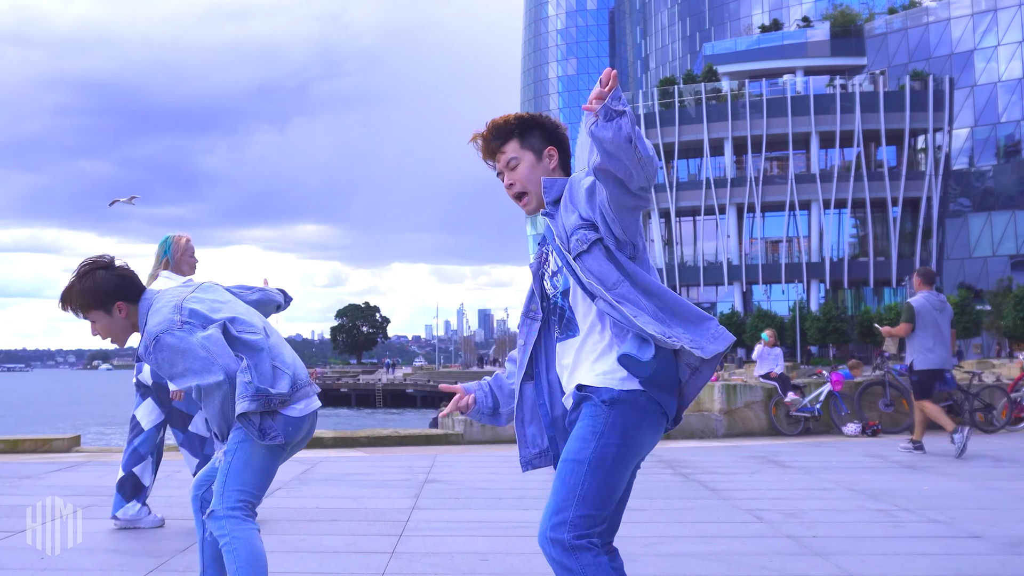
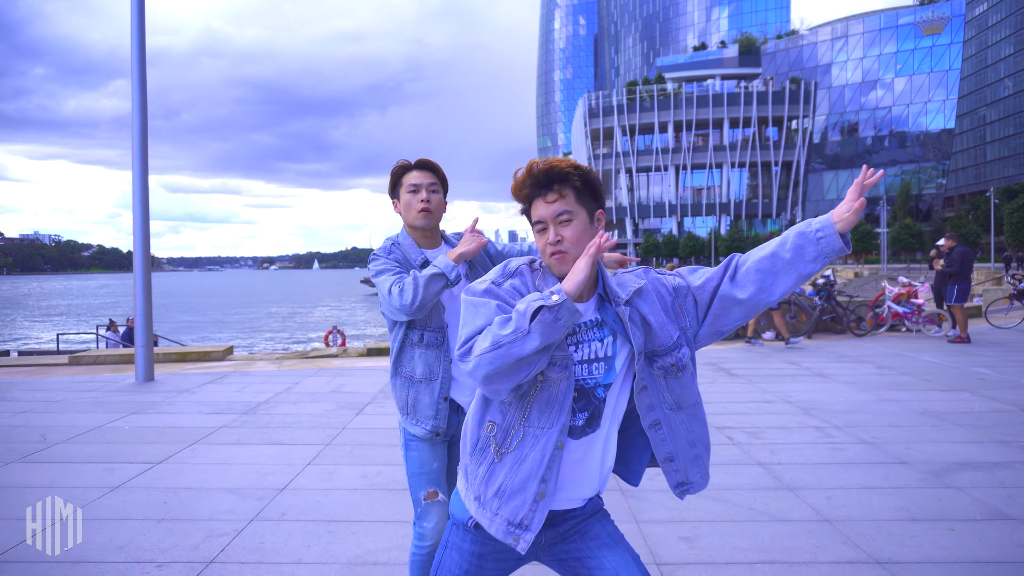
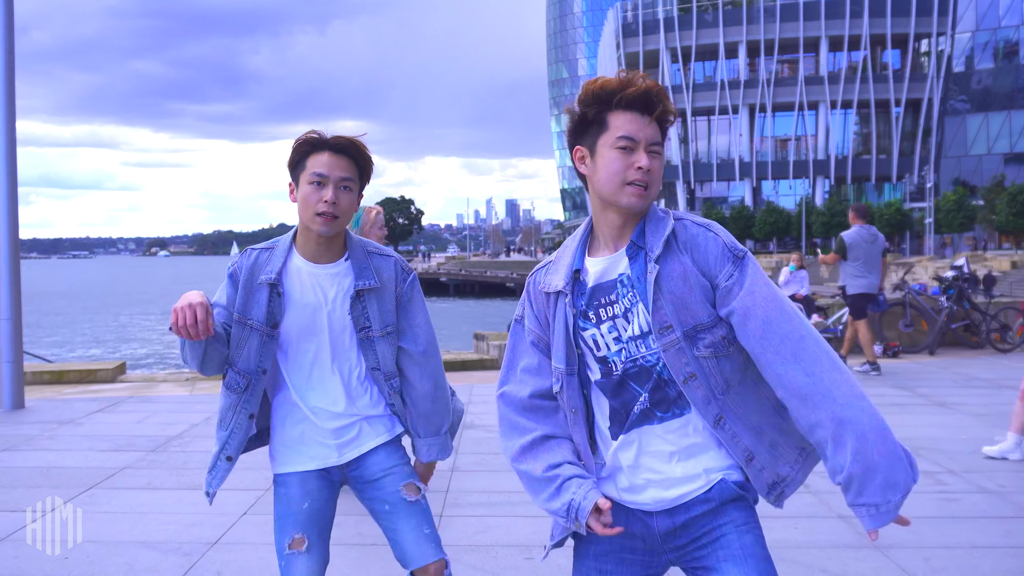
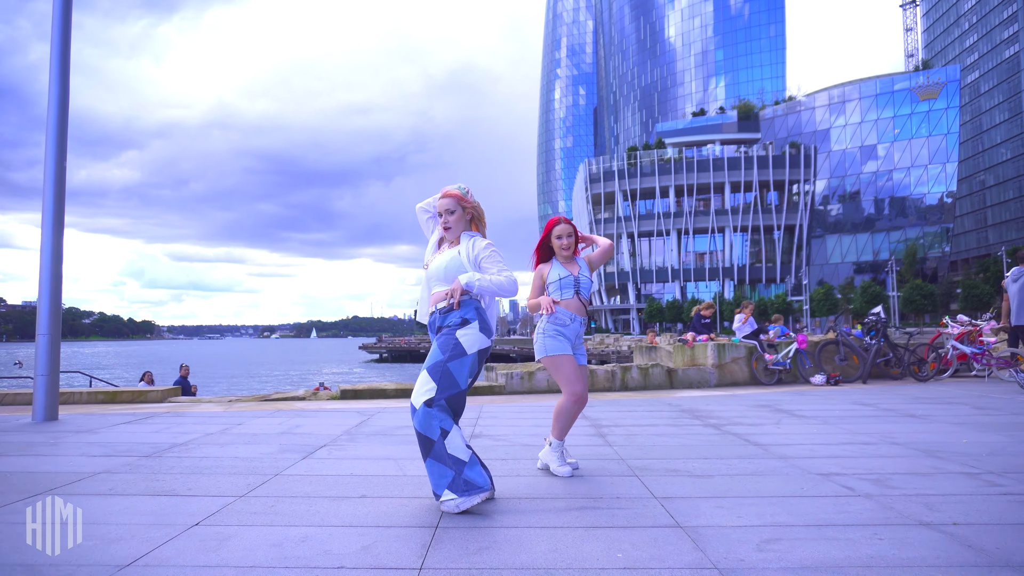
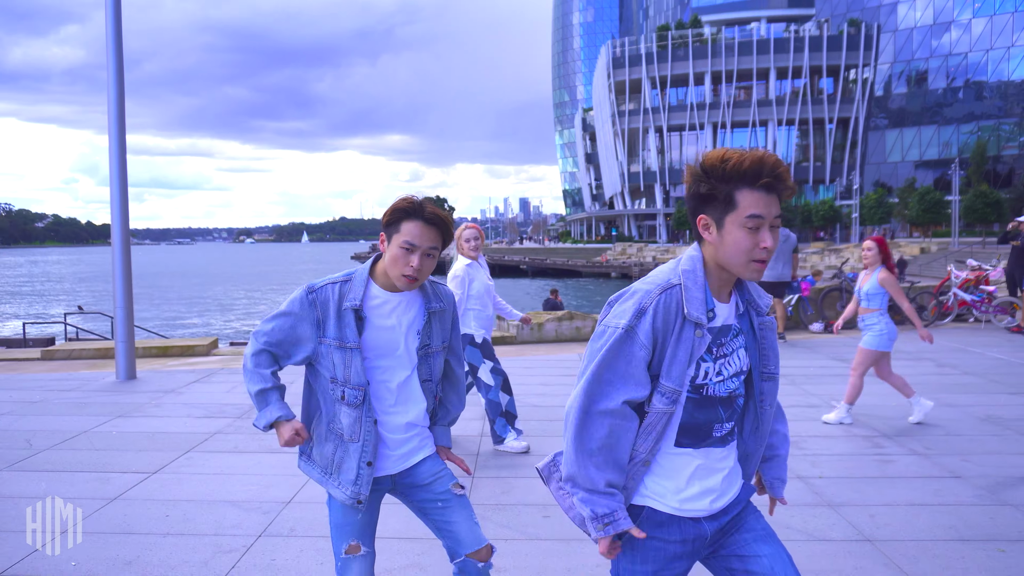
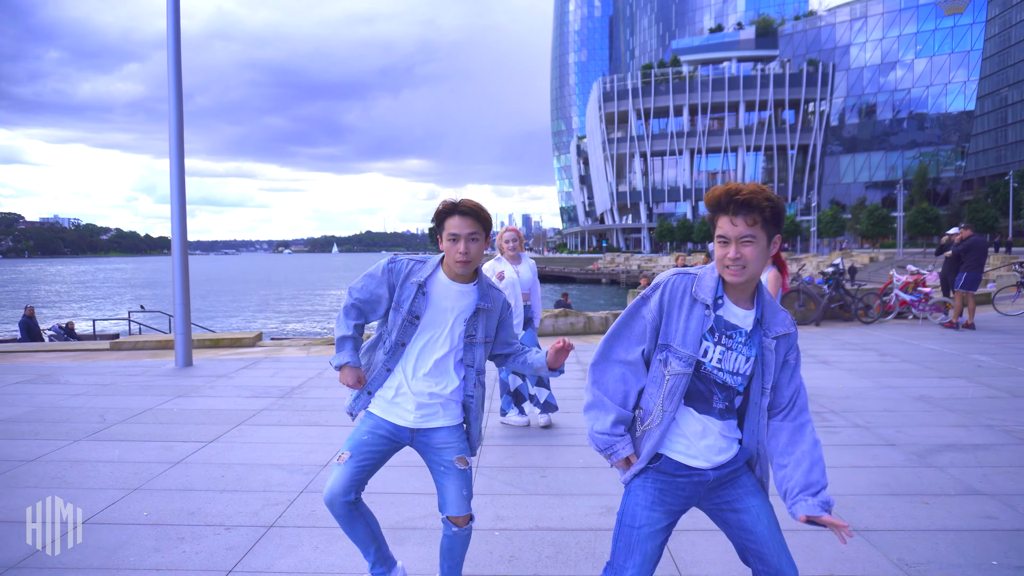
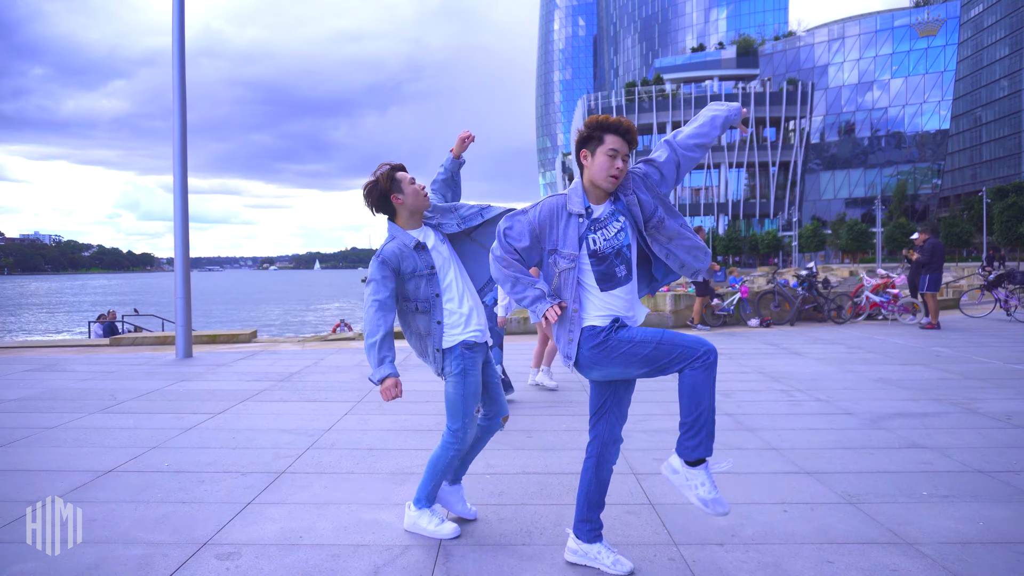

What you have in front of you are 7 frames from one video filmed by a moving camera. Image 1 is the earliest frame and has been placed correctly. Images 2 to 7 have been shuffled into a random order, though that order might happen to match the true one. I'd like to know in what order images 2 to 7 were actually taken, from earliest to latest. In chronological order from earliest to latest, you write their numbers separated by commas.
3, 5, 6, 7, 2, 4
